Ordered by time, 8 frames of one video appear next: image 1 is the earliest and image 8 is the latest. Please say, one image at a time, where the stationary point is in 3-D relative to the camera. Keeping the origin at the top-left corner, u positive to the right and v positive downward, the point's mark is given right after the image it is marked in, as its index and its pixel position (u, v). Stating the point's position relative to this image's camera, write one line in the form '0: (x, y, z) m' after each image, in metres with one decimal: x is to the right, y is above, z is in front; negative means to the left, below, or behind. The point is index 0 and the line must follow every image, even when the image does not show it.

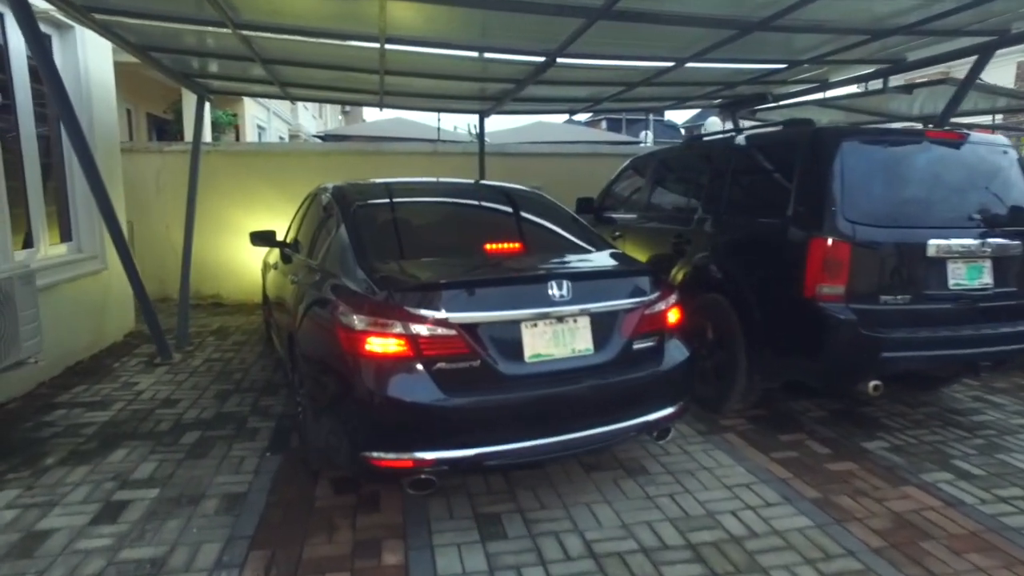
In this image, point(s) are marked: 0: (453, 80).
0: (-0.6, +2.1, +6.3) m
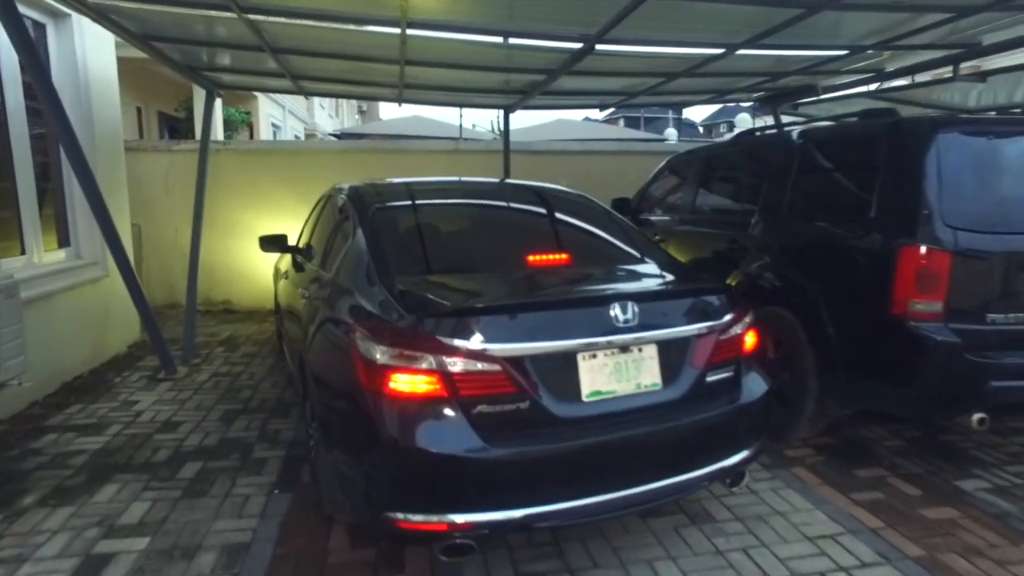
0: (-0.3, +2.0, +5.8) m
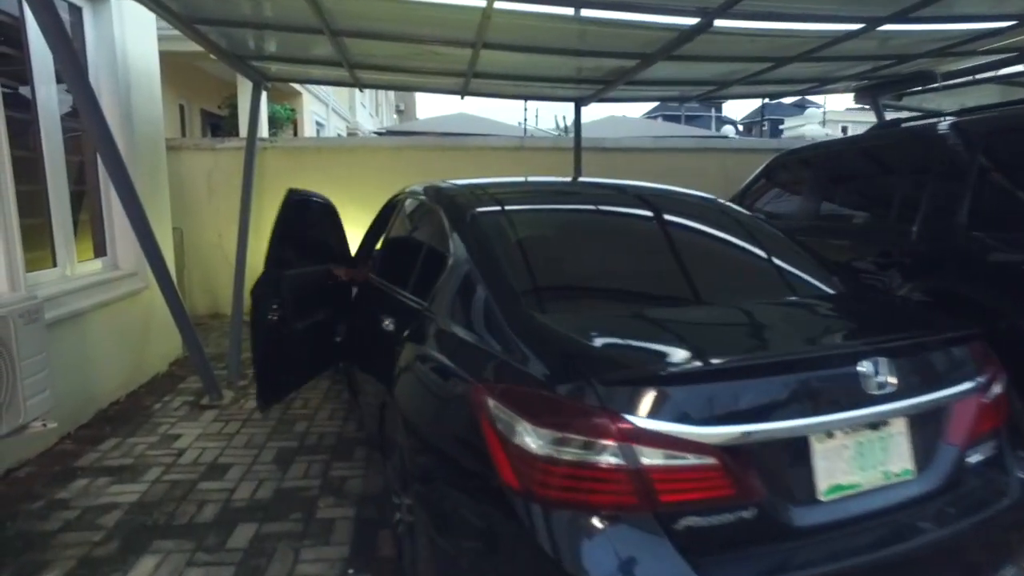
0: (+0.4, +1.8, +5.1) m
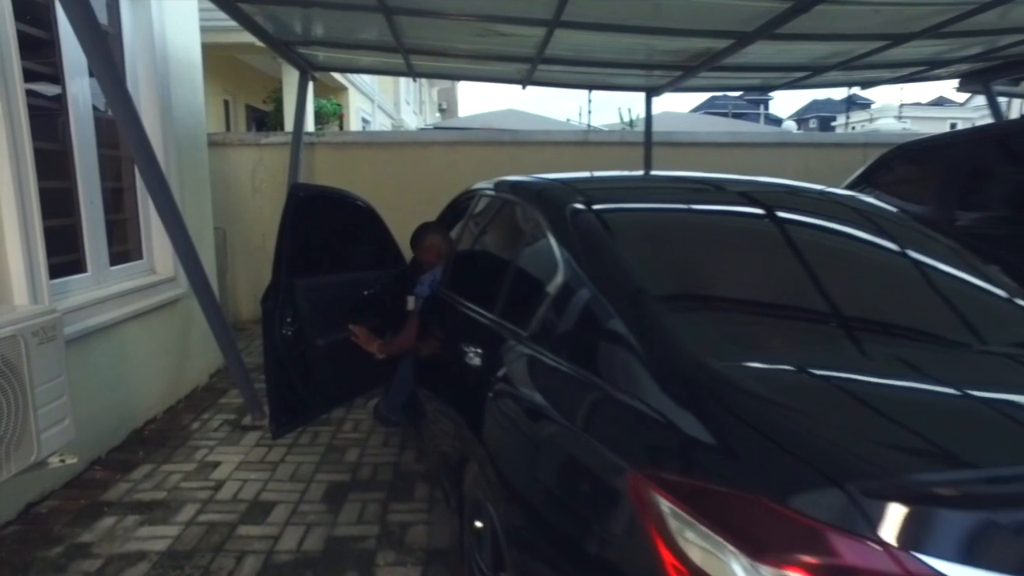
0: (+0.9, +1.8, +4.5) m
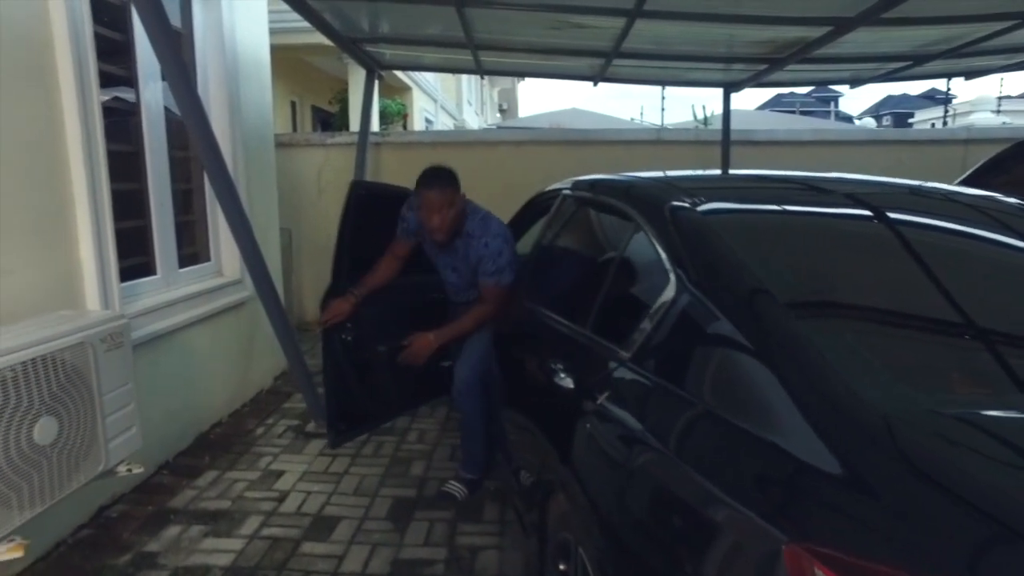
0: (+1.4, +1.7, +4.2) m
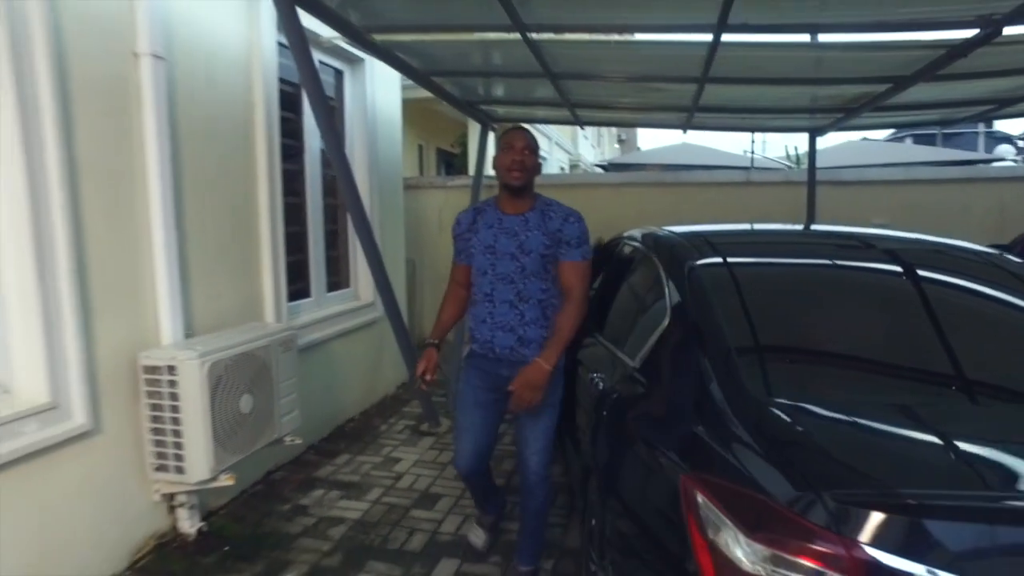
0: (+2.1, +1.5, +4.7) m
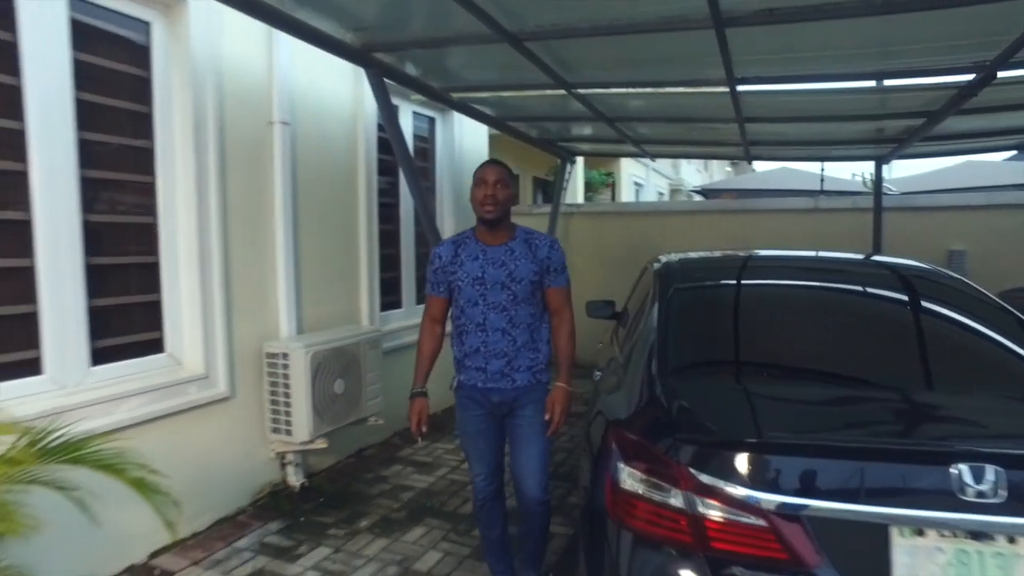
0: (+2.5, +1.3, +5.0) m
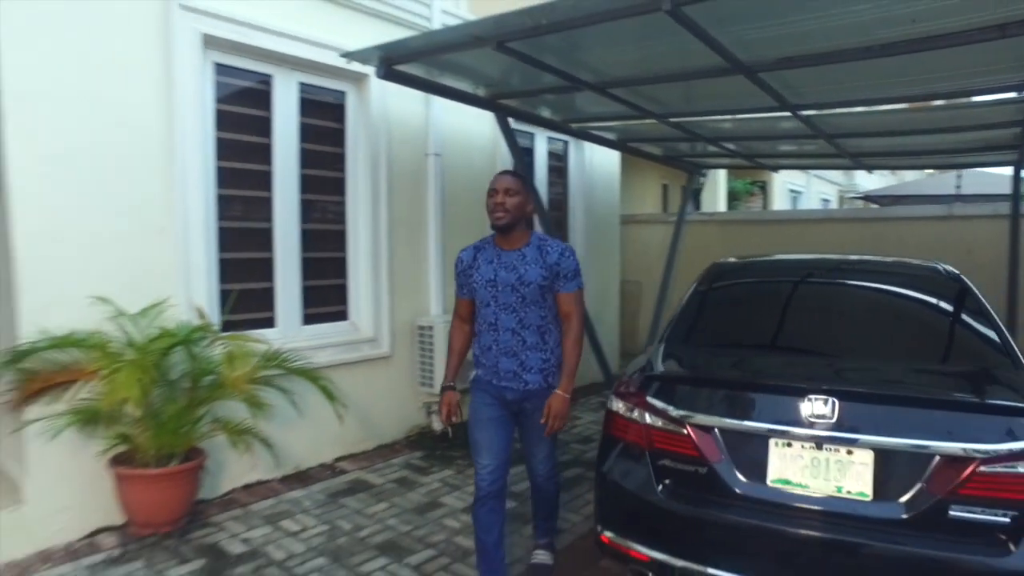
0: (+3.4, +1.3, +5.3) m
